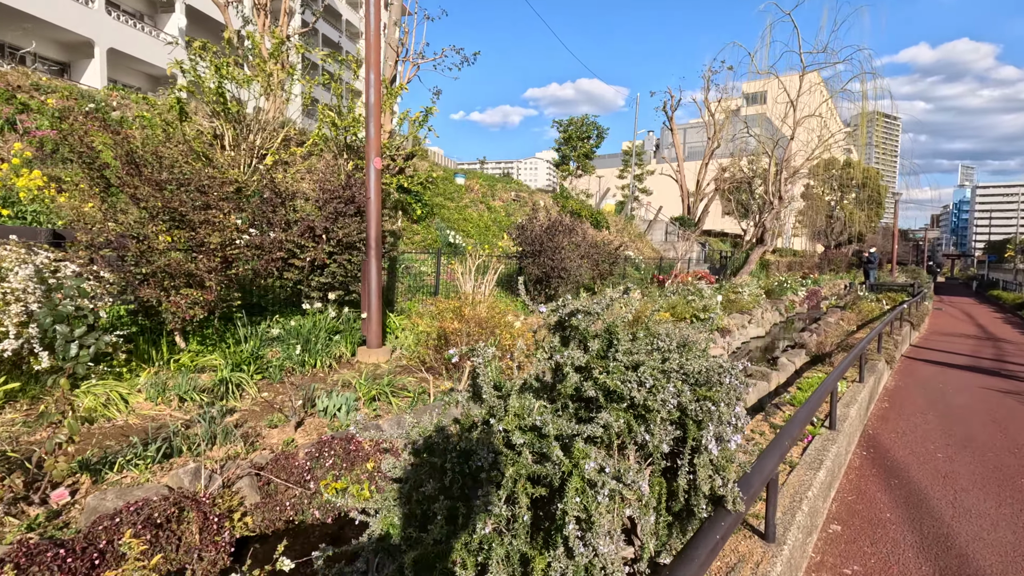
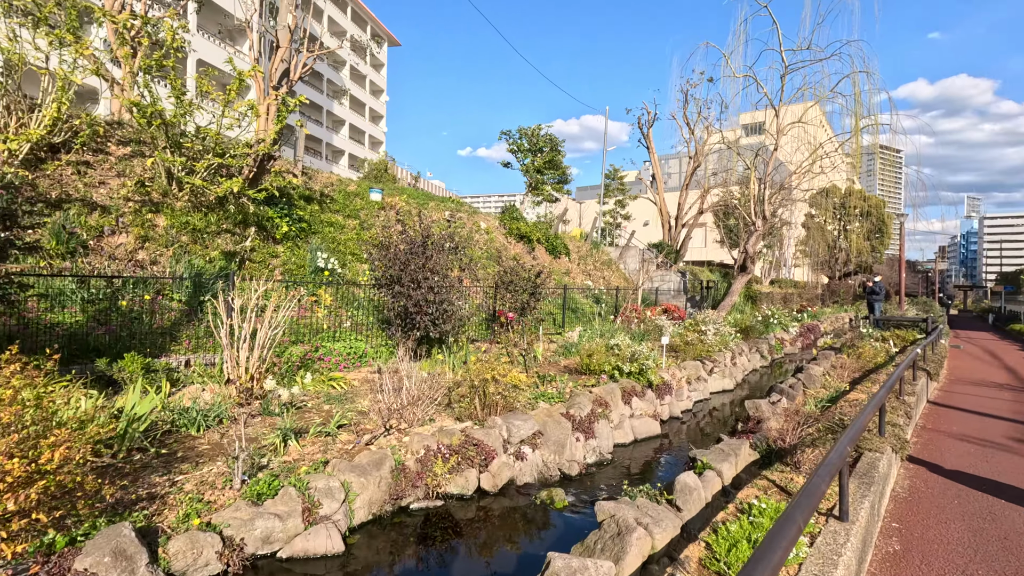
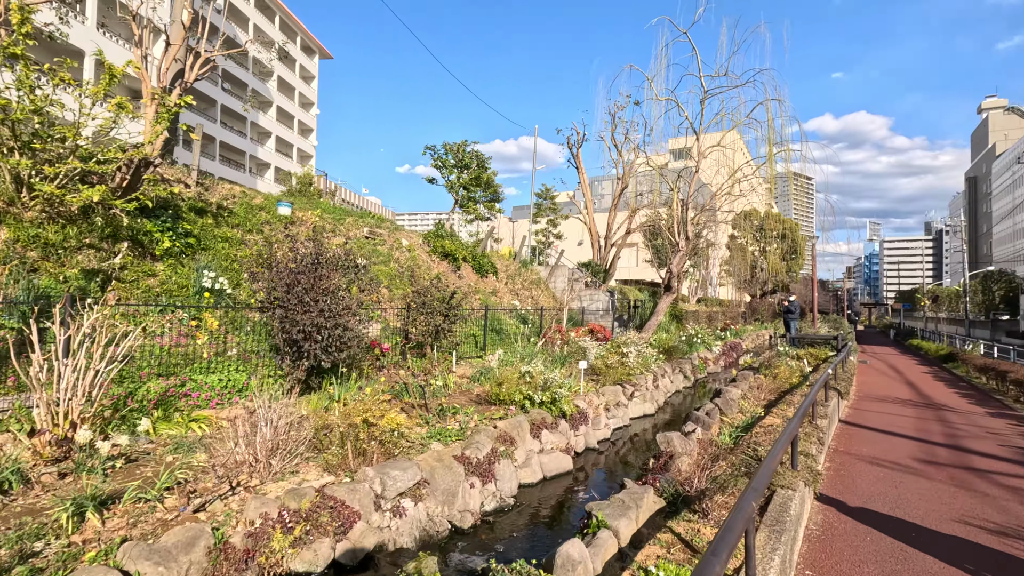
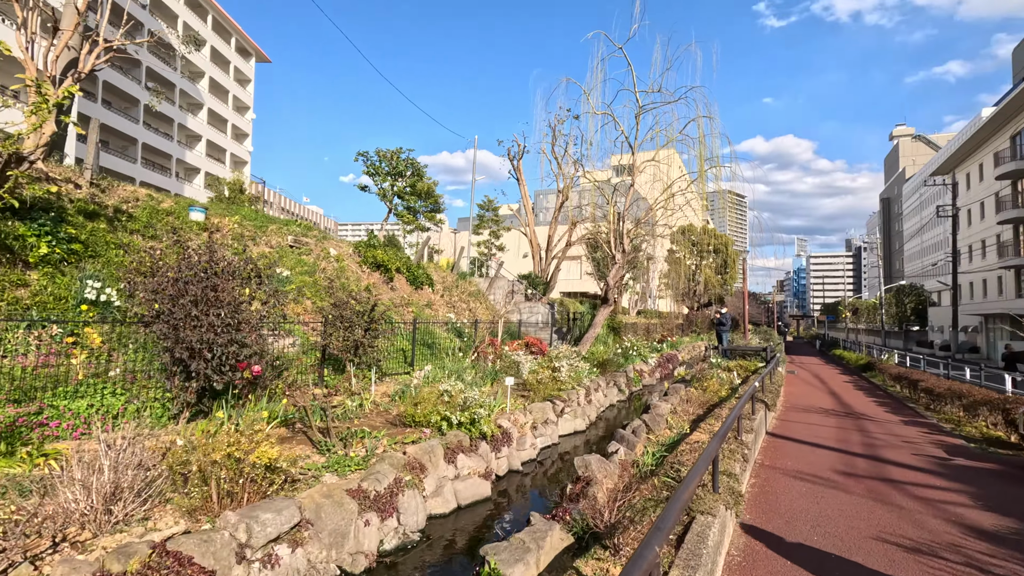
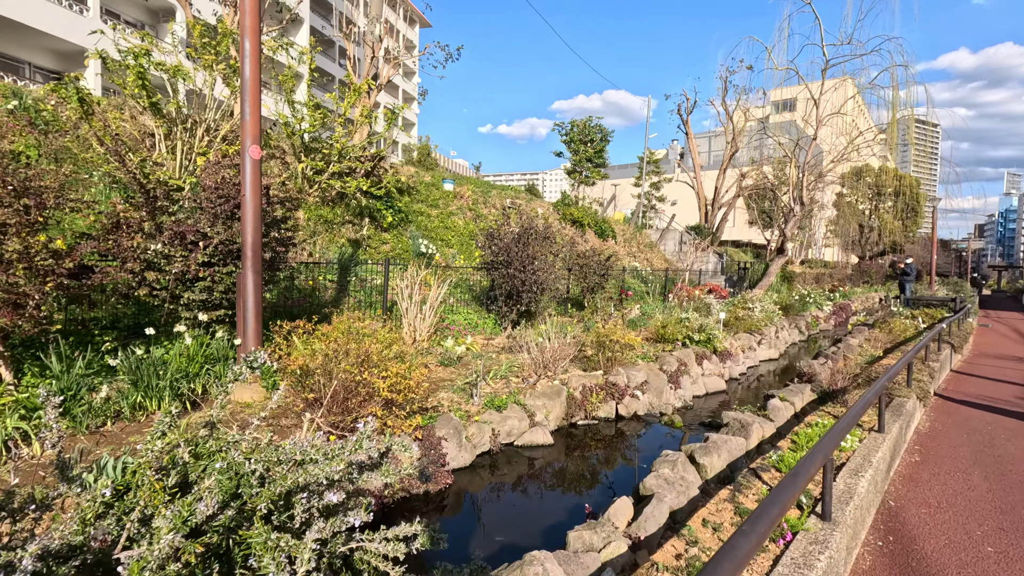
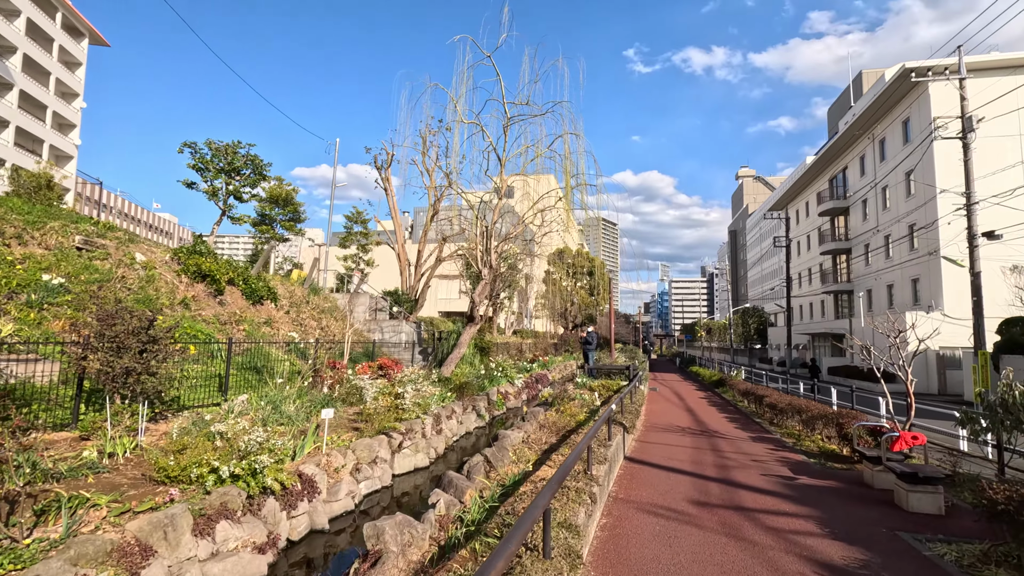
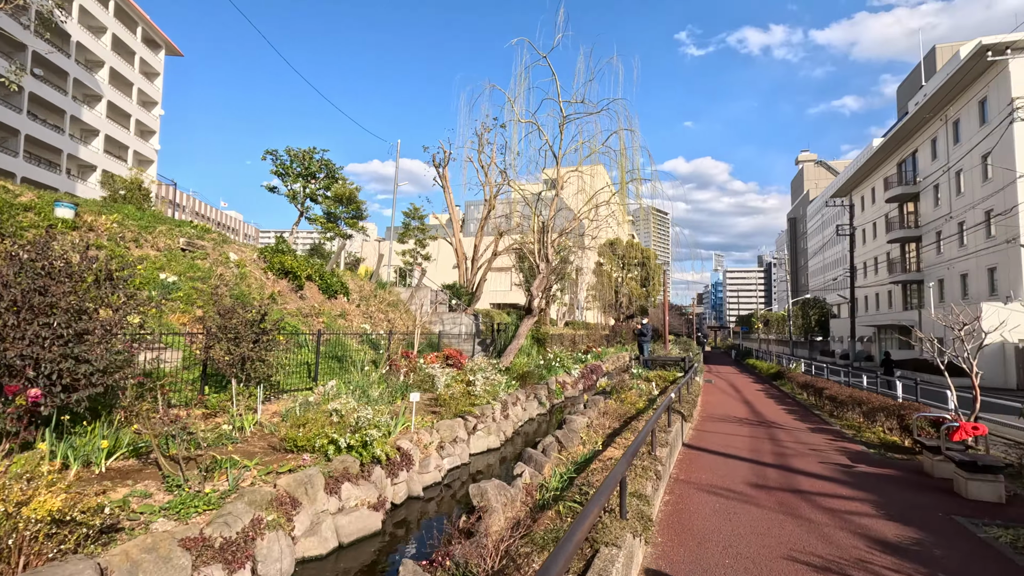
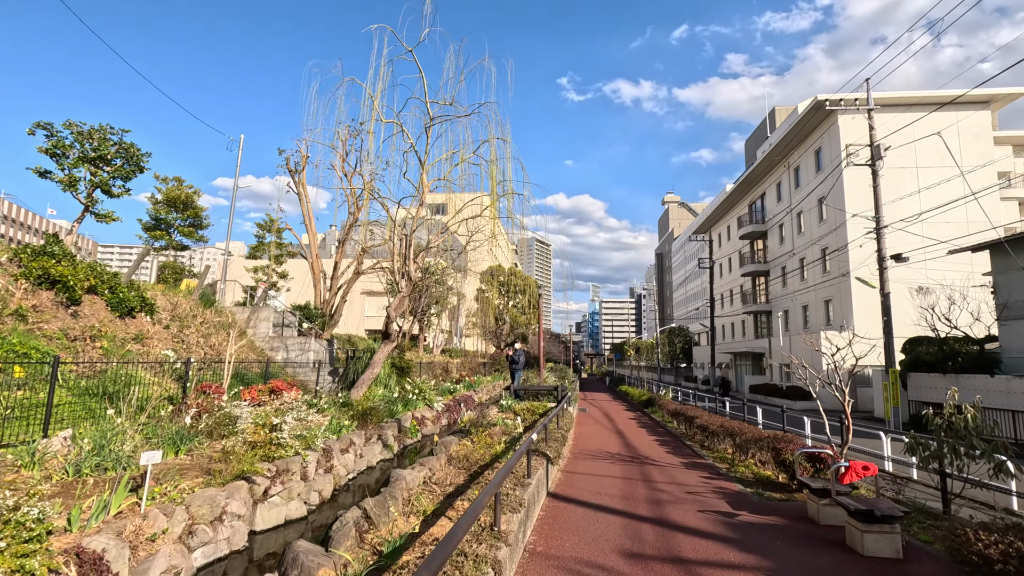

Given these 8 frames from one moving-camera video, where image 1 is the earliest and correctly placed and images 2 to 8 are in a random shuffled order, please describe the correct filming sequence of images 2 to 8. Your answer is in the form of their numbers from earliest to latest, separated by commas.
5, 2, 3, 4, 7, 6, 8
